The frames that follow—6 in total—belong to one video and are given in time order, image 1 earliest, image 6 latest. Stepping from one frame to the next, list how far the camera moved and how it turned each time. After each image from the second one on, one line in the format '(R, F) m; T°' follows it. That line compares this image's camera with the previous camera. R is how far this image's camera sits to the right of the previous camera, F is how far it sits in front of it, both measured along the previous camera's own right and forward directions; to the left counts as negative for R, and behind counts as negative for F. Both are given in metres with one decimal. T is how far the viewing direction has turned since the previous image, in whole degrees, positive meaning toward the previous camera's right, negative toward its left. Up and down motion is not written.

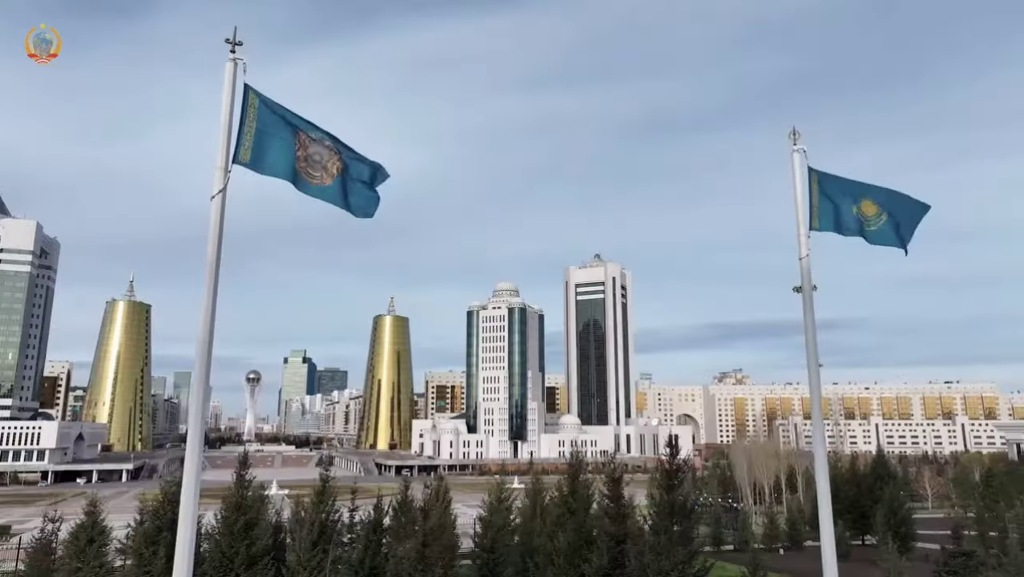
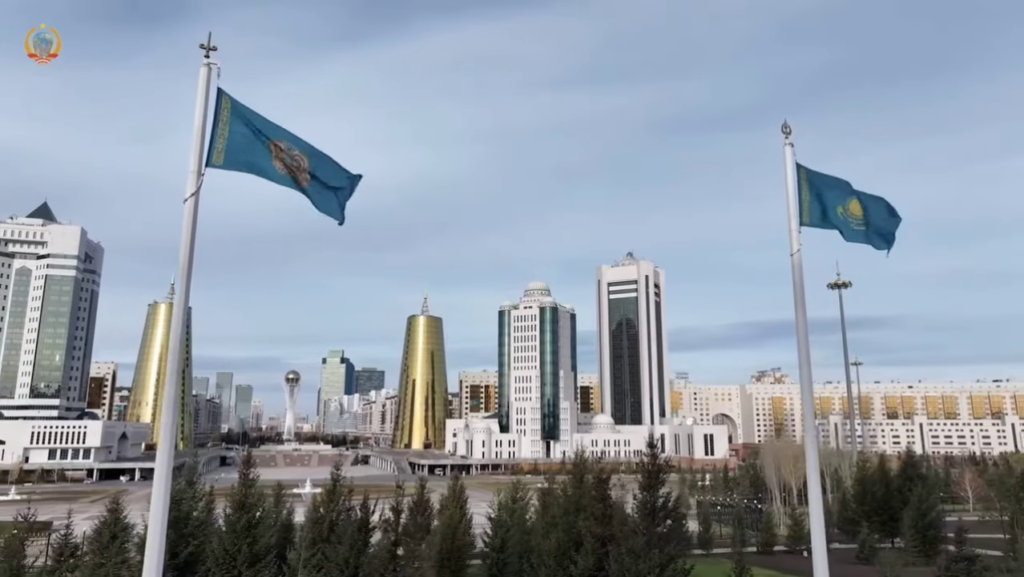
(+0.7, +0.1) m; -3°
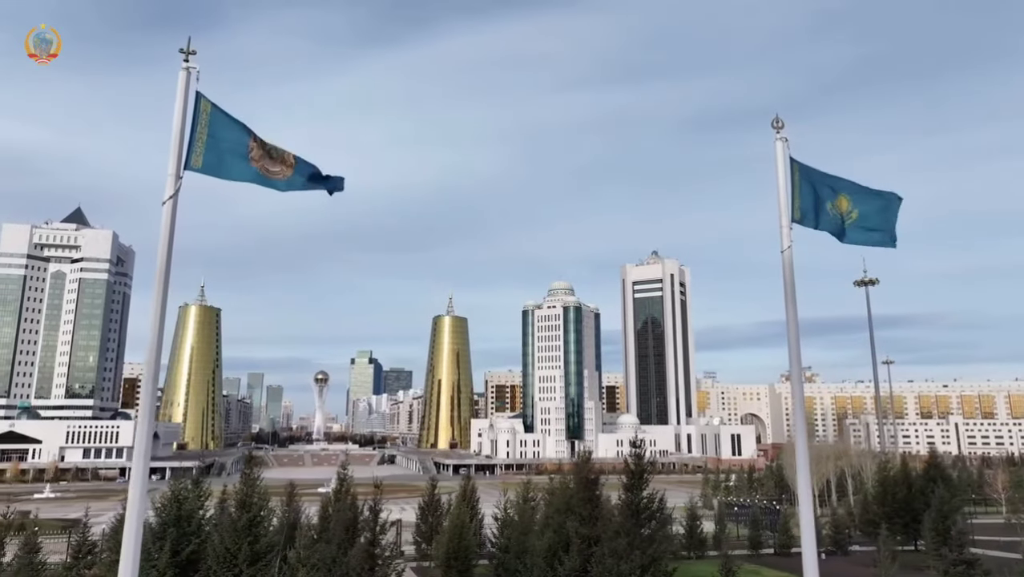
(+0.6, +0.1) m; -2°
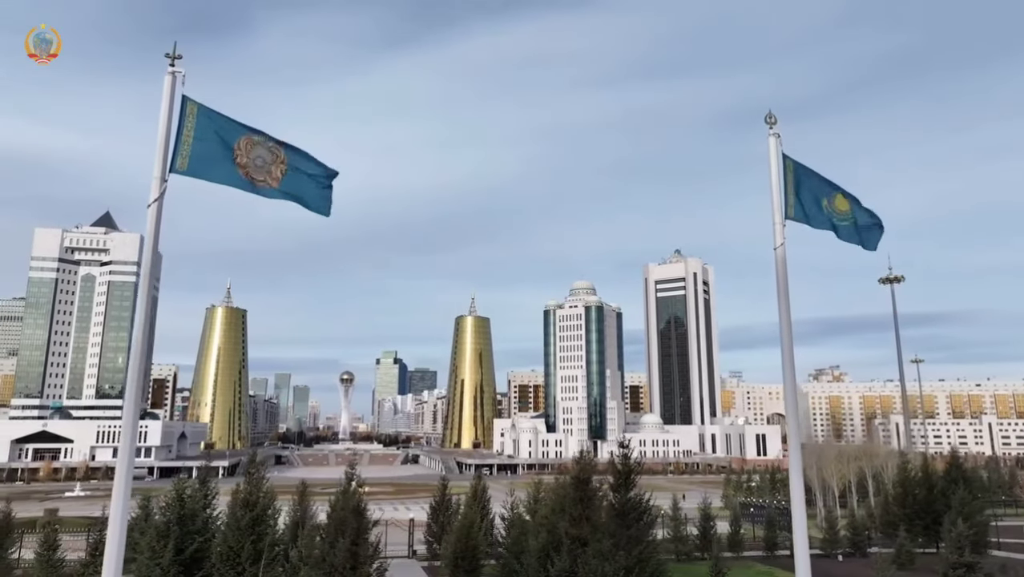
(+0.5, 0.0) m; -2°
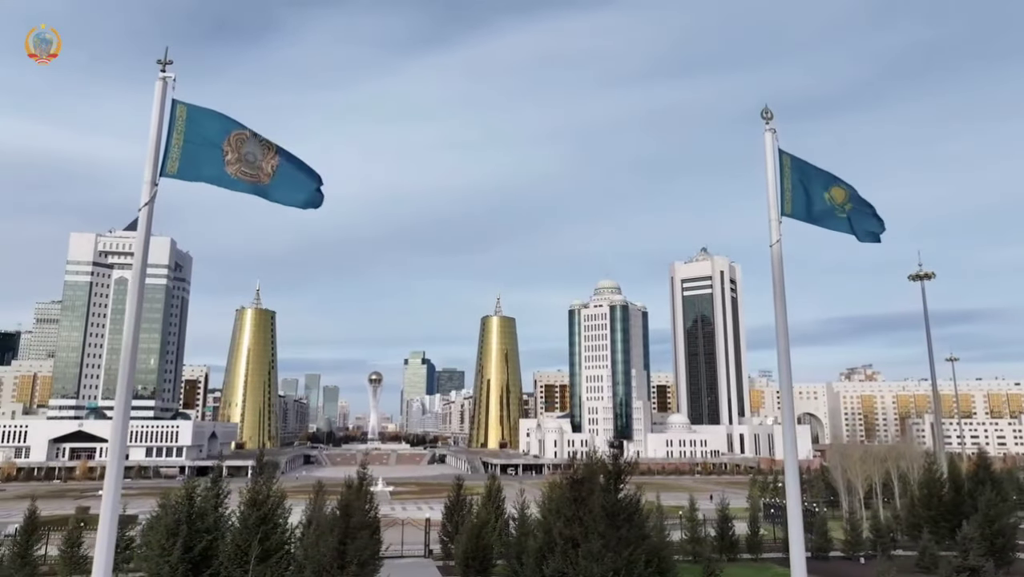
(+0.5, 0.0) m; -2°
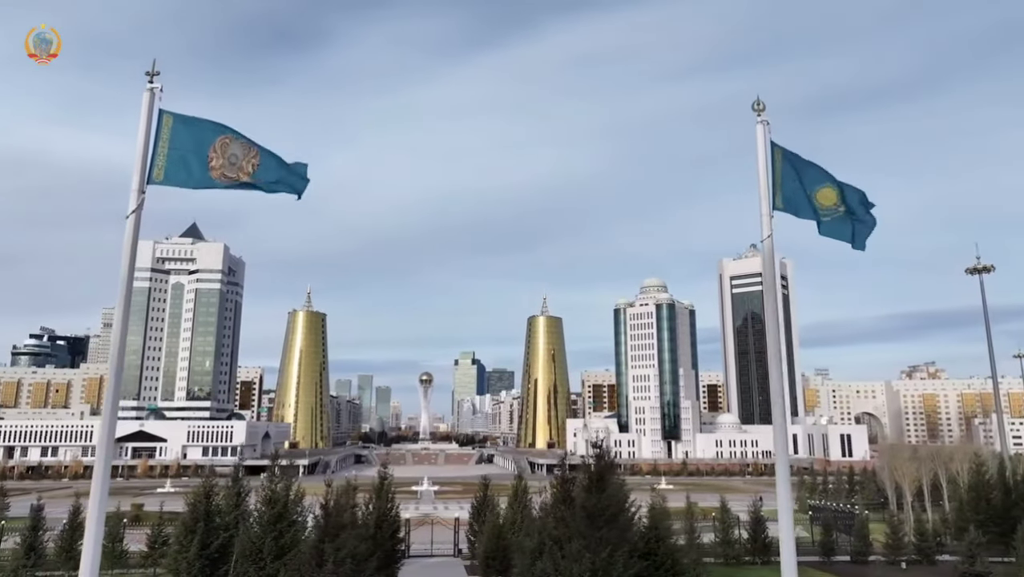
(+0.9, 0.0) m; -4°
